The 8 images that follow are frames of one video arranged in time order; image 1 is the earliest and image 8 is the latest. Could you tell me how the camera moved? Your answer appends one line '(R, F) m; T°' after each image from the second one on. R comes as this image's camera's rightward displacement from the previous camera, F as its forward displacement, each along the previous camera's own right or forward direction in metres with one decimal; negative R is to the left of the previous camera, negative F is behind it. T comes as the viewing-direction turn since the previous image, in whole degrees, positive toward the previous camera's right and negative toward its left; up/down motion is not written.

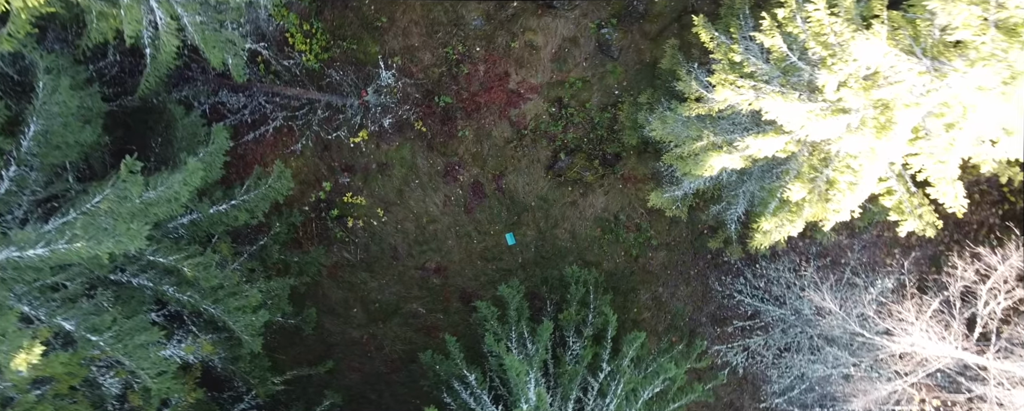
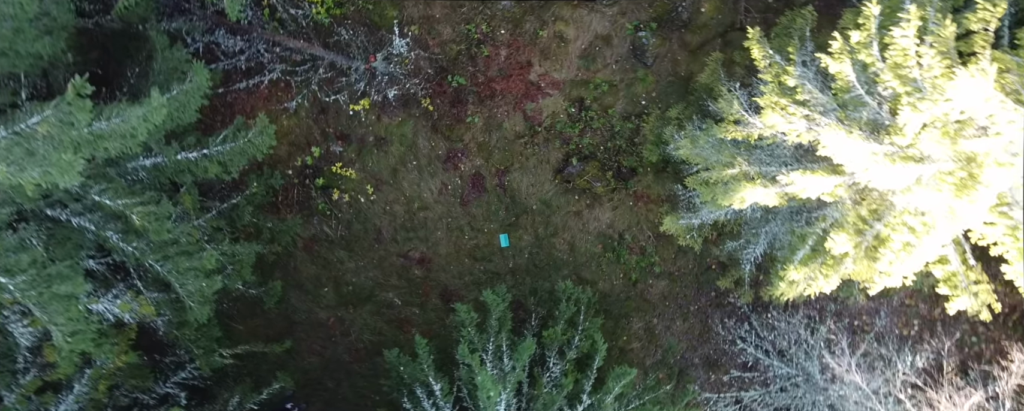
(0.0, +0.7) m; 0°
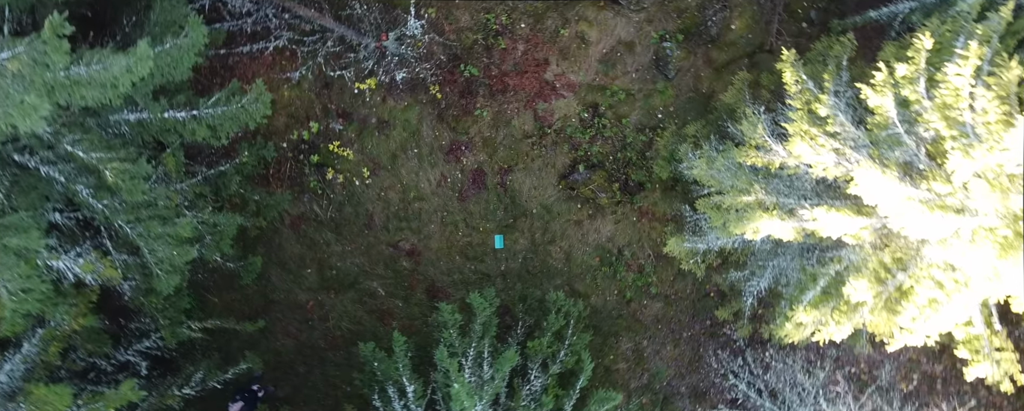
(0.0, +0.3) m; 0°
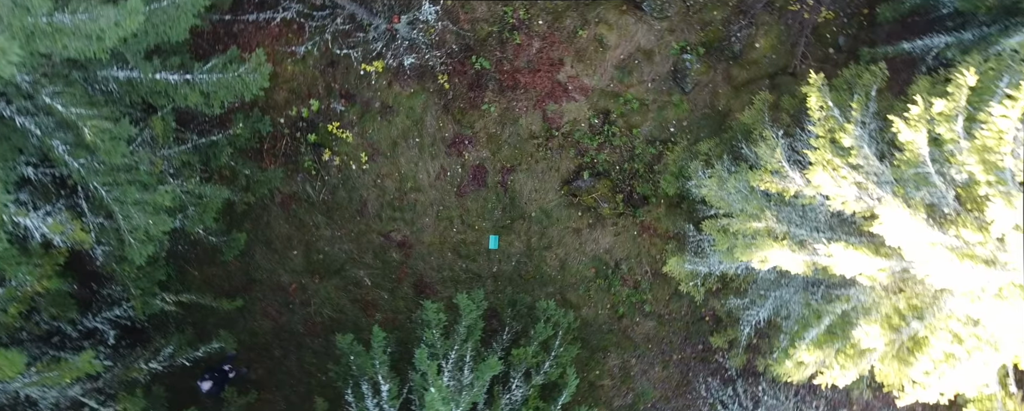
(0.0, +0.3) m; 0°
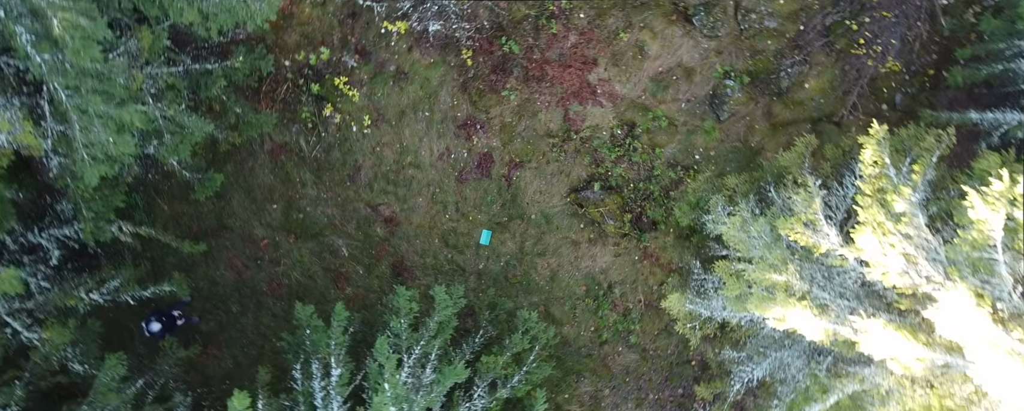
(0.0, +0.5) m; 0°
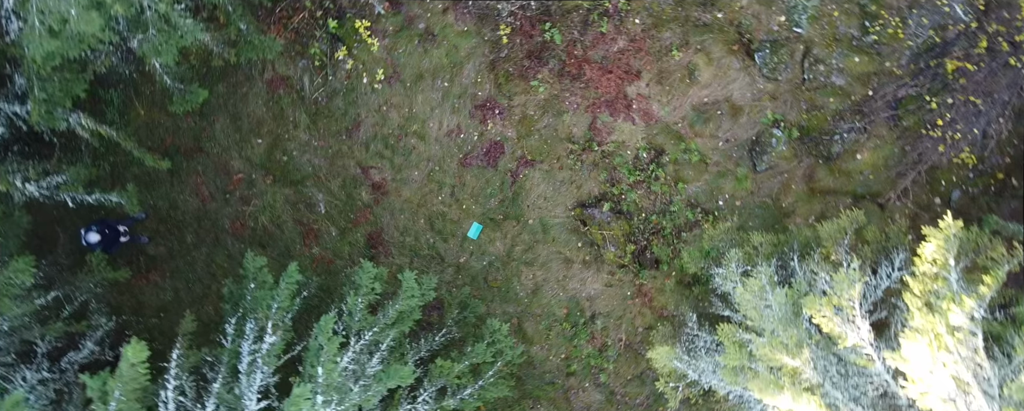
(0.0, +0.6) m; 0°
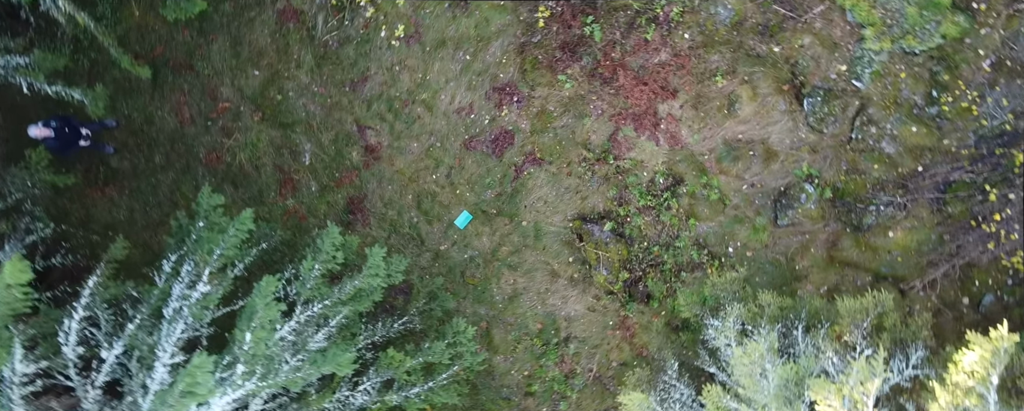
(0.0, +0.6) m; 0°
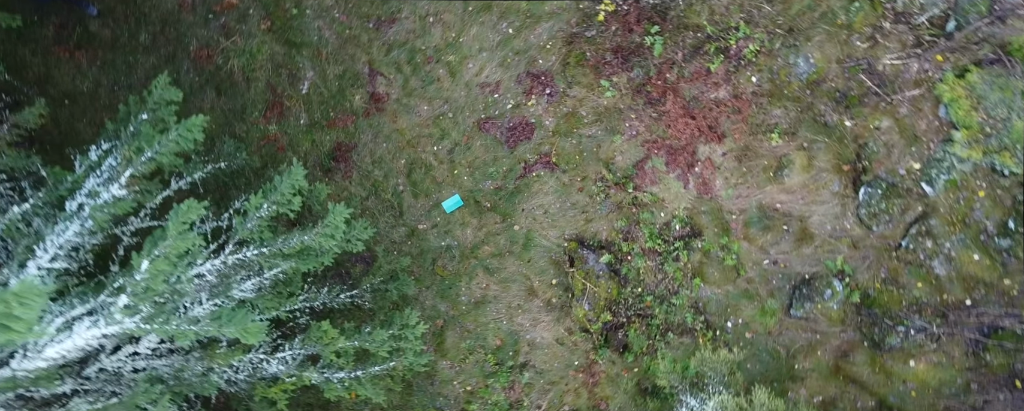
(0.0, +0.7) m; 0°
